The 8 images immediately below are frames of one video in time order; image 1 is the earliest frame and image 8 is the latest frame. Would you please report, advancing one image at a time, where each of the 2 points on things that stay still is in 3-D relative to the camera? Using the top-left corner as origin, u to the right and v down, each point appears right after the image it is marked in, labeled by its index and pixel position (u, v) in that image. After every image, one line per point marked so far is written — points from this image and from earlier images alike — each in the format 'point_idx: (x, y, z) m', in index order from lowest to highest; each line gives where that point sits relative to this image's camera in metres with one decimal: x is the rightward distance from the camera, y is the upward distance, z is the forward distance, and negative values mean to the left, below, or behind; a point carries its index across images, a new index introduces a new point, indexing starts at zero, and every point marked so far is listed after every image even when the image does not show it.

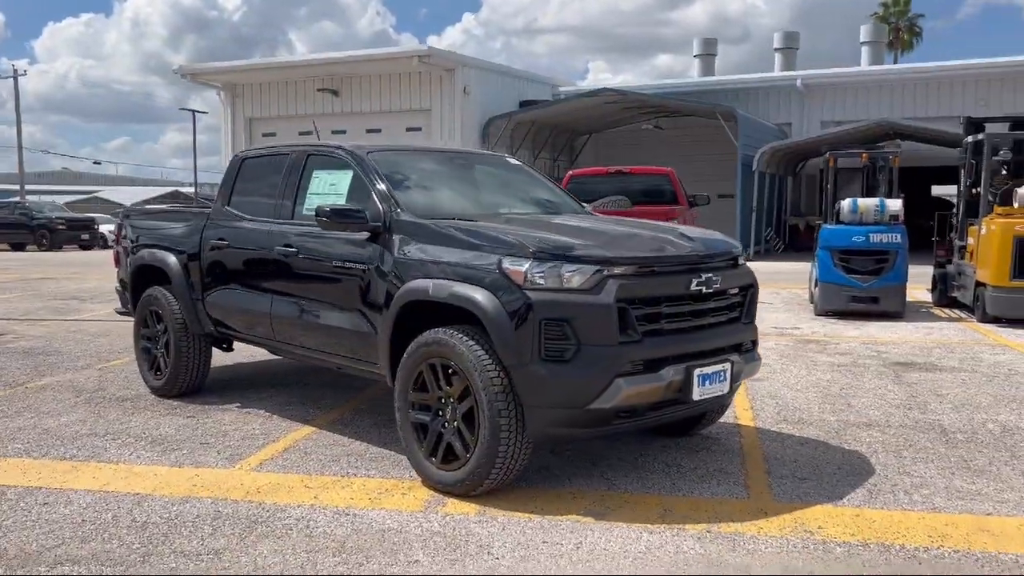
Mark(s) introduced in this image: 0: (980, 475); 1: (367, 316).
0: (+2.2, -0.9, +4.5) m
1: (-0.7, -0.1, +4.7) m
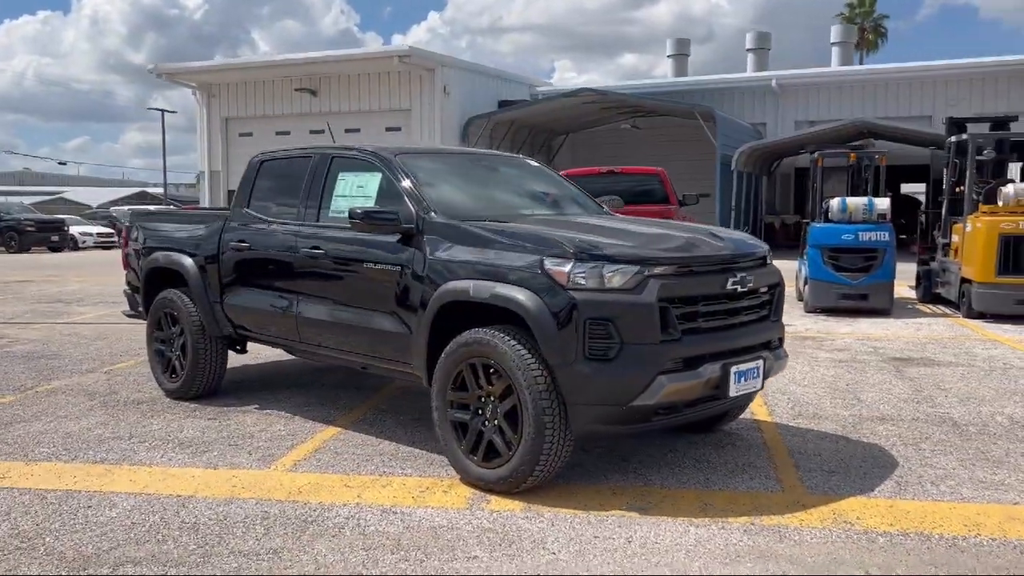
0: (+2.4, -0.9, +4.6) m
1: (-0.5, -0.1, +4.7) m
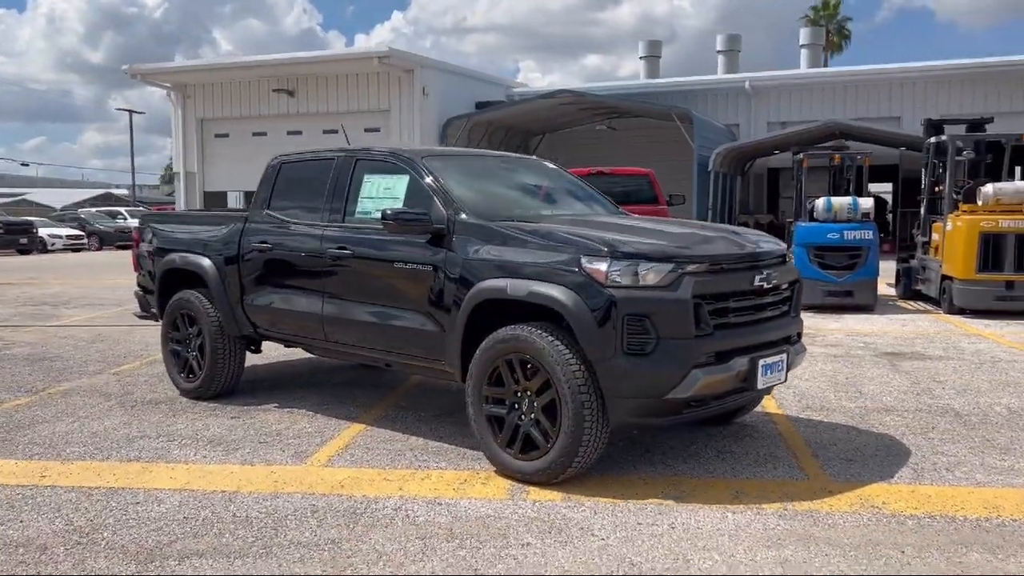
0: (+2.5, -0.8, +4.9) m
1: (-0.4, -0.1, +4.8) m
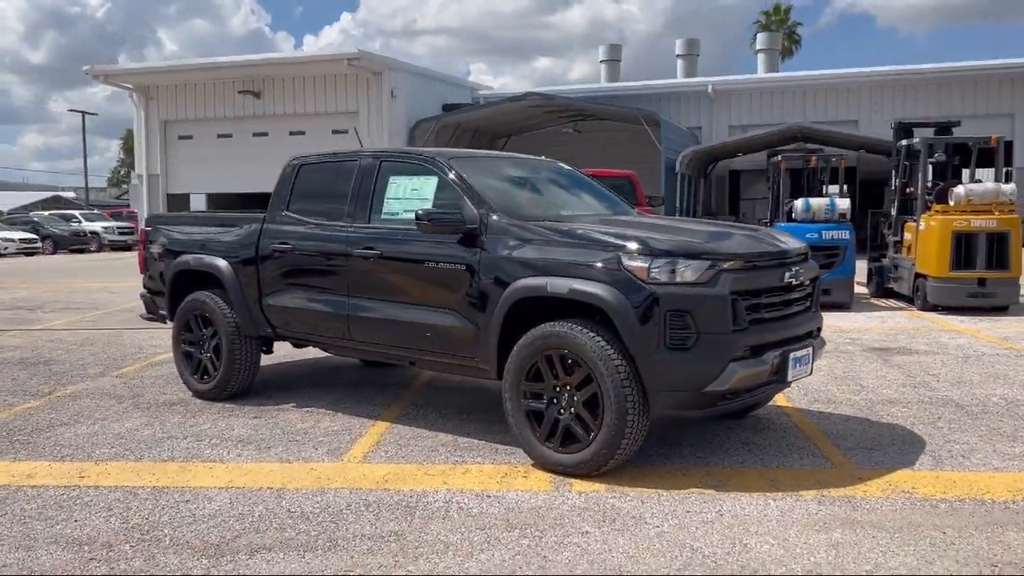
0: (+2.7, -0.8, +5.1) m
1: (-0.2, -0.1, +4.9) m
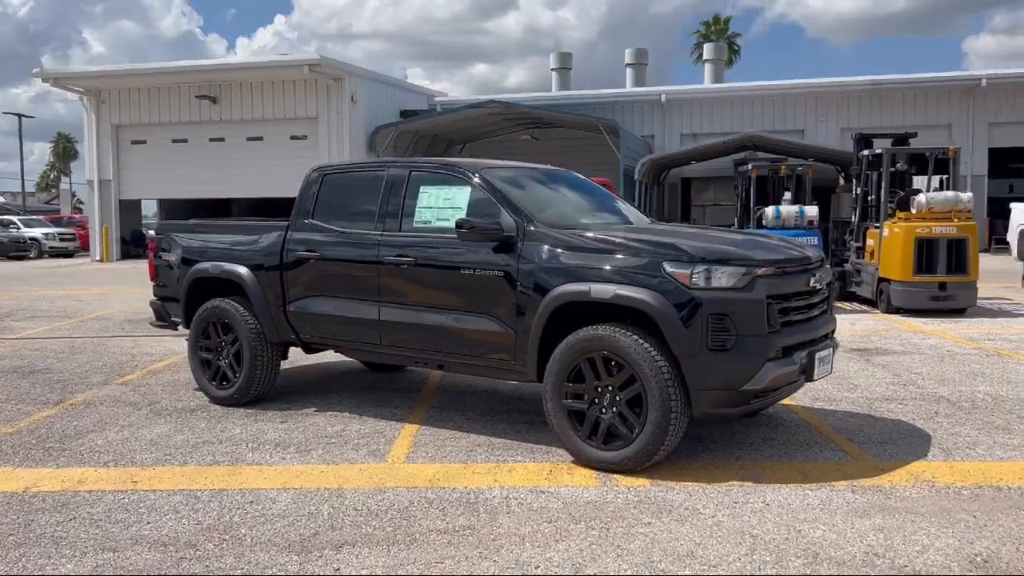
0: (+2.9, -0.8, +5.5) m
1: (0.0, -0.2, +5.2) m
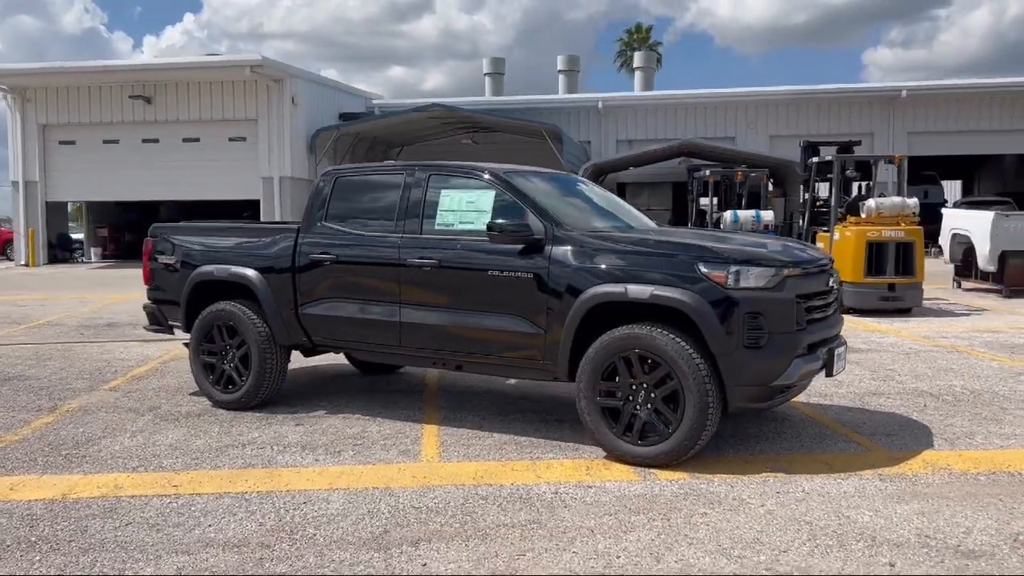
0: (+3.0, -0.8, +5.9) m
1: (+0.1, -0.2, +5.3) m
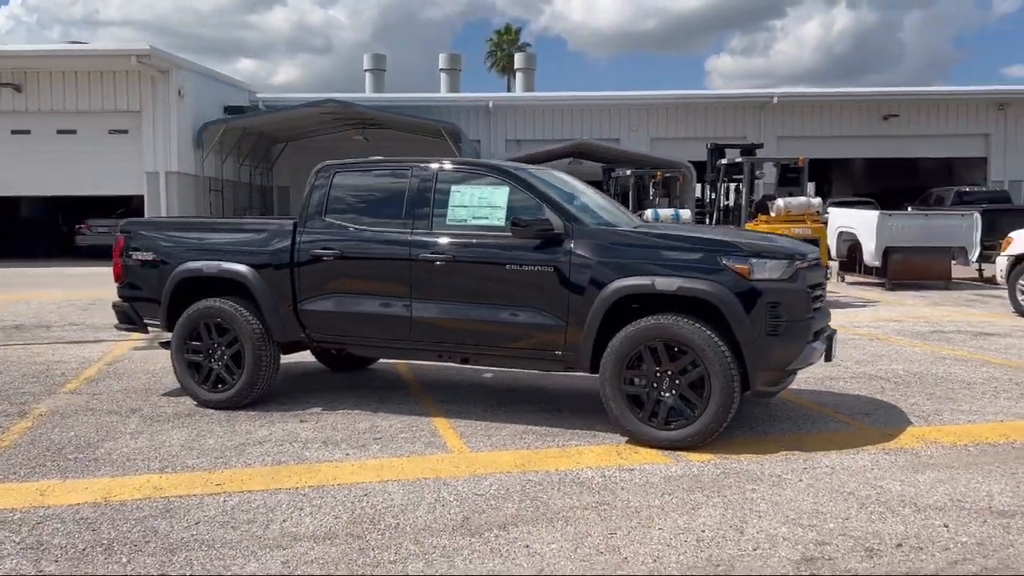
0: (+3.0, -0.8, +6.5) m
1: (+0.3, -0.1, +5.5) m
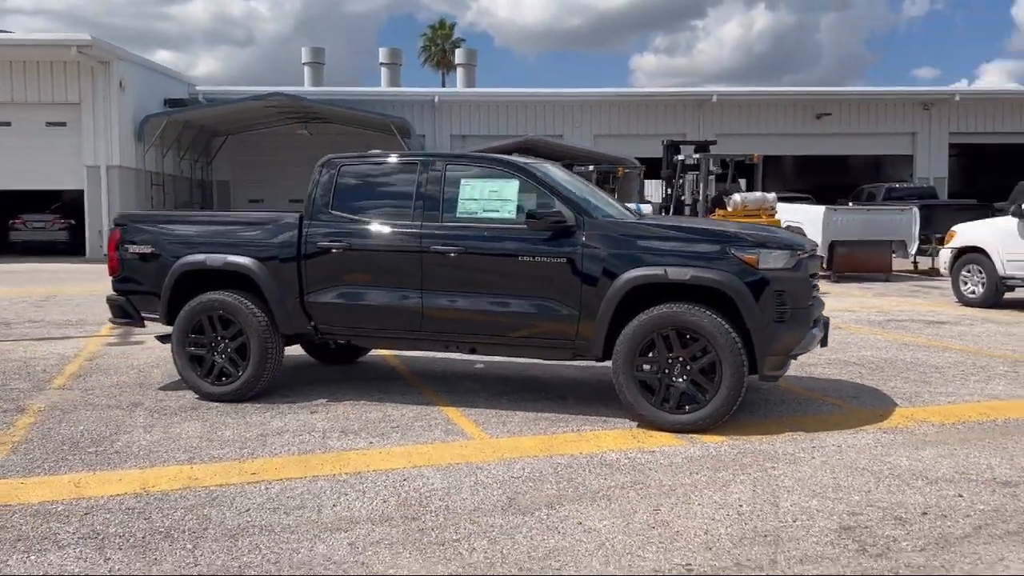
0: (+3.0, -0.7, +6.9) m
1: (+0.3, -0.1, +5.6) m
